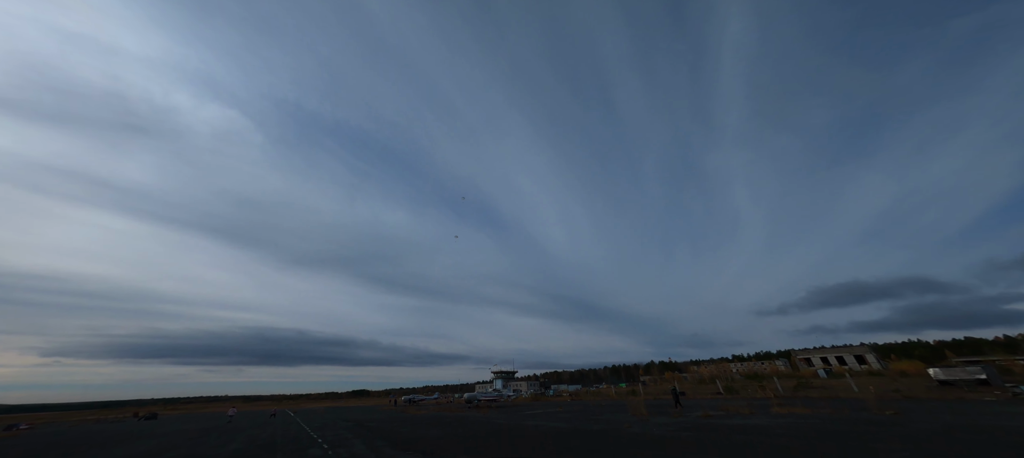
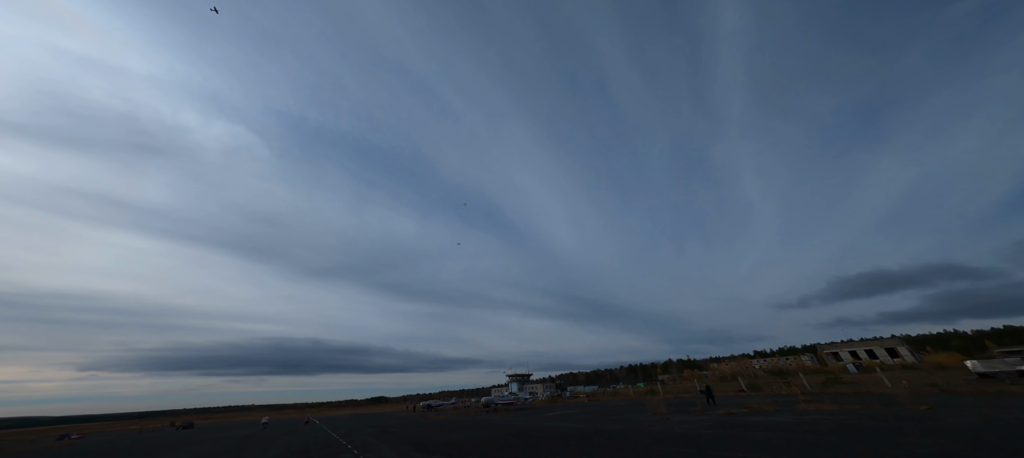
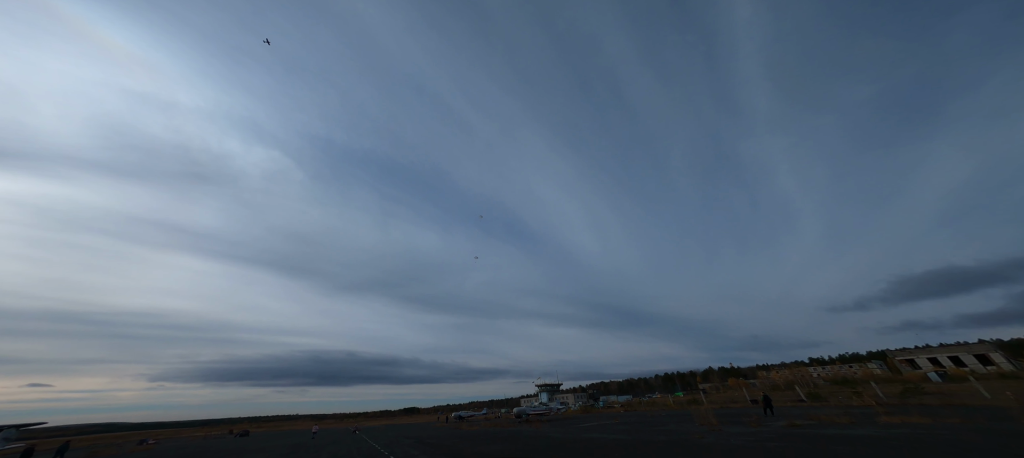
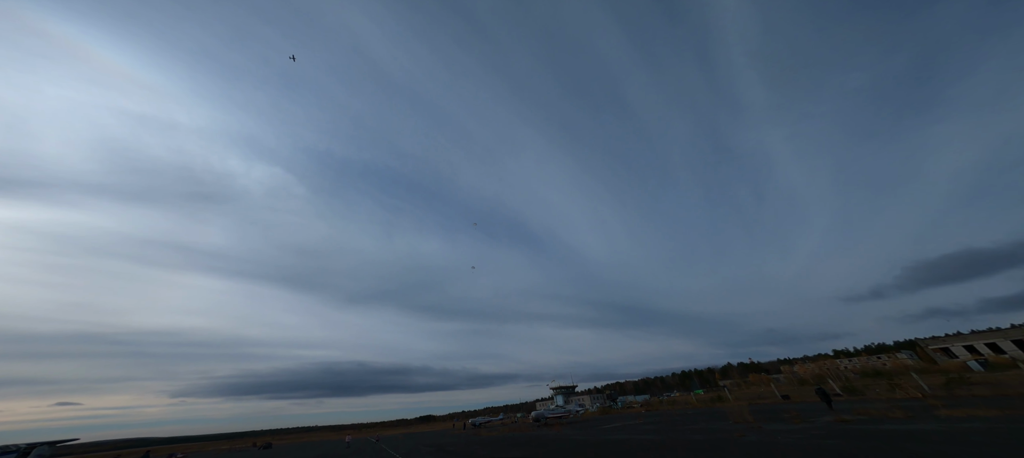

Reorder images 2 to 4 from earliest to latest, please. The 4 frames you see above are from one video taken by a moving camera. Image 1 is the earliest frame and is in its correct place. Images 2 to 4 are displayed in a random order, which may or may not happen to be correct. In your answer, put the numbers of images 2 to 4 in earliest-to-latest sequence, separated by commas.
2, 3, 4
